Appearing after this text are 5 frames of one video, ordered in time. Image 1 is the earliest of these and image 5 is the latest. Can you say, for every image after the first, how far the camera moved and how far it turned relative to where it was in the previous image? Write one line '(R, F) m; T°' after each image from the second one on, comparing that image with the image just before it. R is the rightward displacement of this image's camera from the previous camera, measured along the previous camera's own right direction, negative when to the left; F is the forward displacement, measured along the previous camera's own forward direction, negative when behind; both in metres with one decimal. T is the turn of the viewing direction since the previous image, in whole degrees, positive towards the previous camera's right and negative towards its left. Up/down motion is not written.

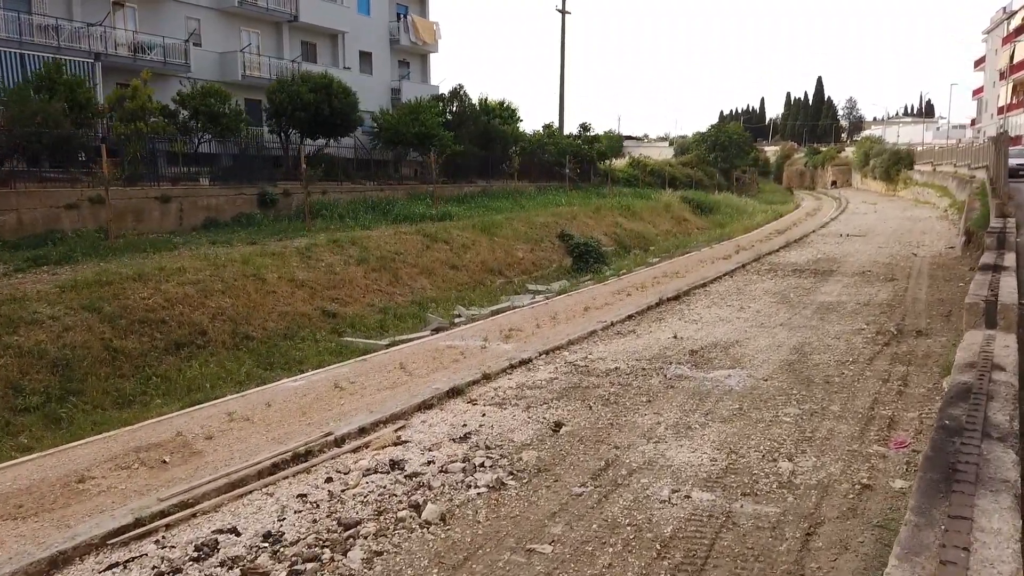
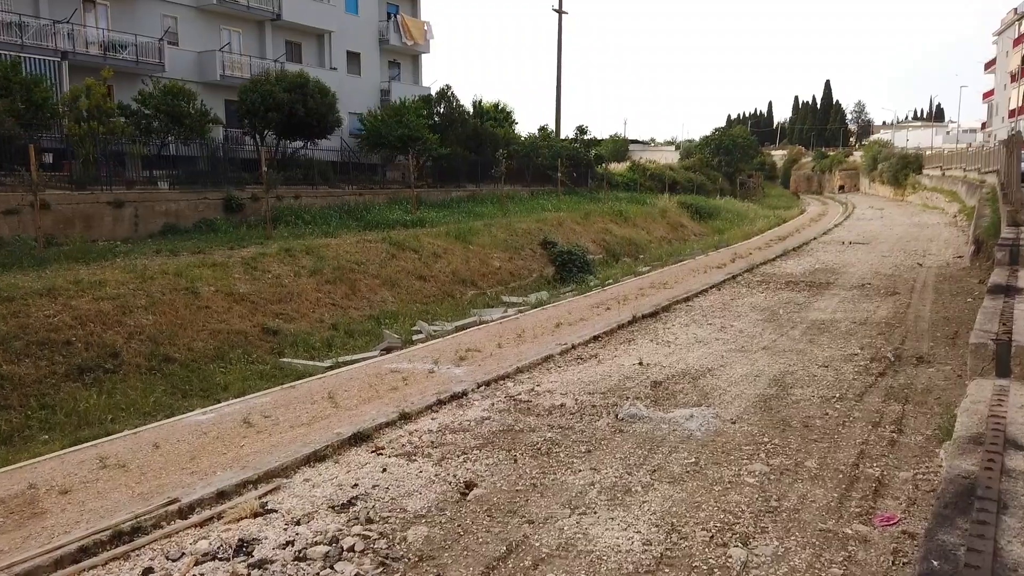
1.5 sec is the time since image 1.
(+0.6, +1.0) m; -1°
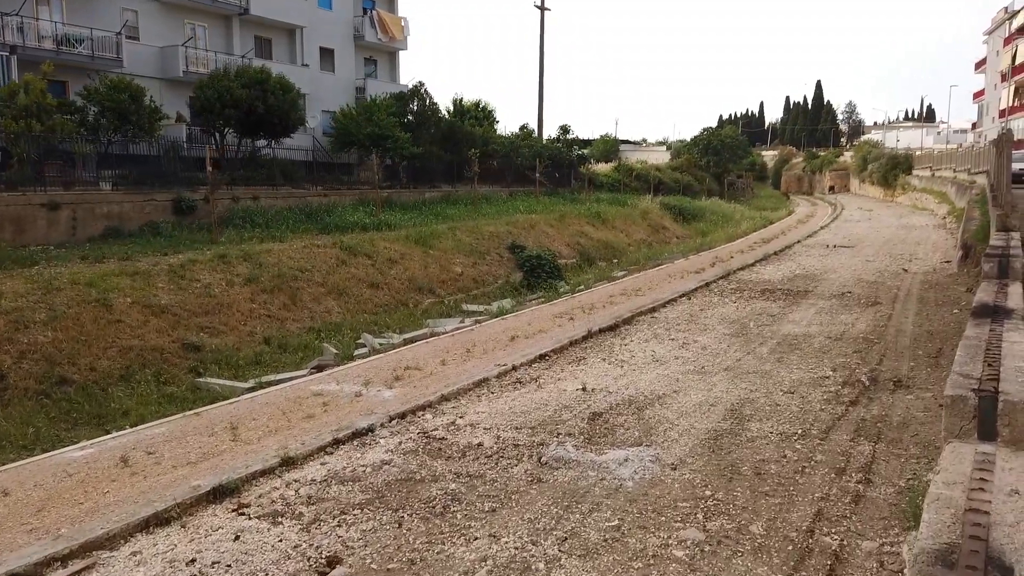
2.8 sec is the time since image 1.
(+0.6, +0.9) m; +1°
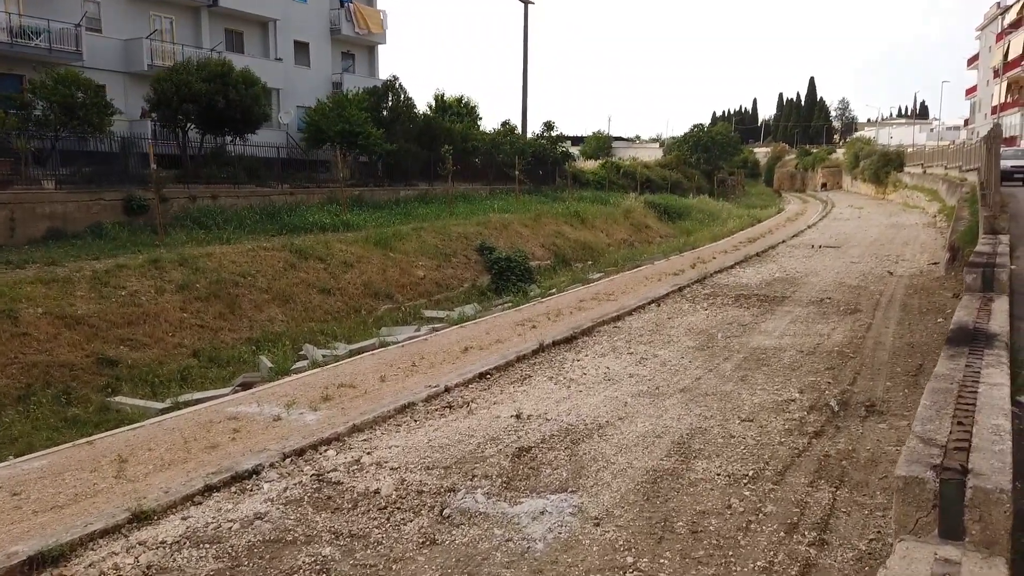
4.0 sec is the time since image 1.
(+0.5, +0.7) m; 0°
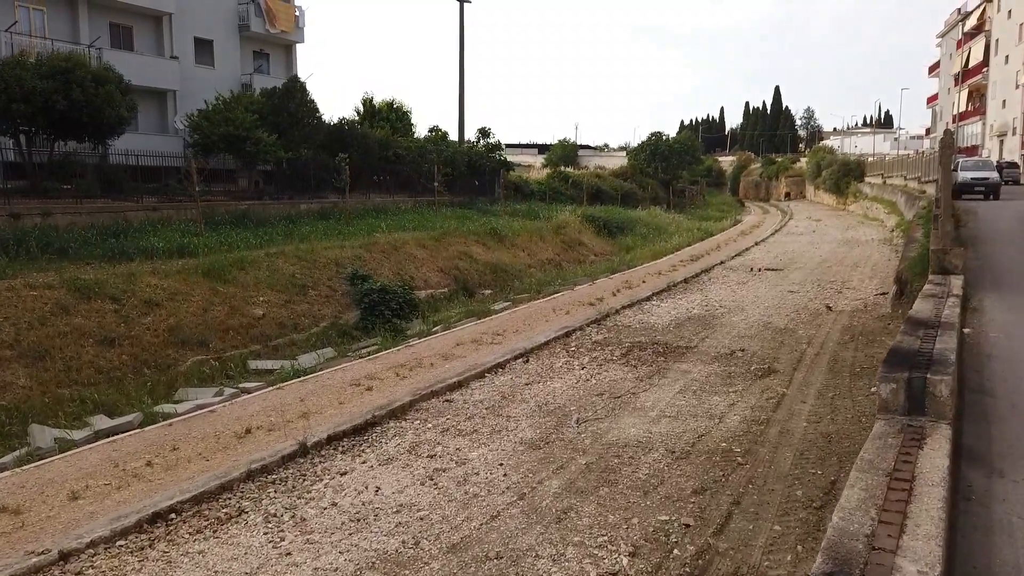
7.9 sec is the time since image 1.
(+1.7, +2.4) m; +2°
